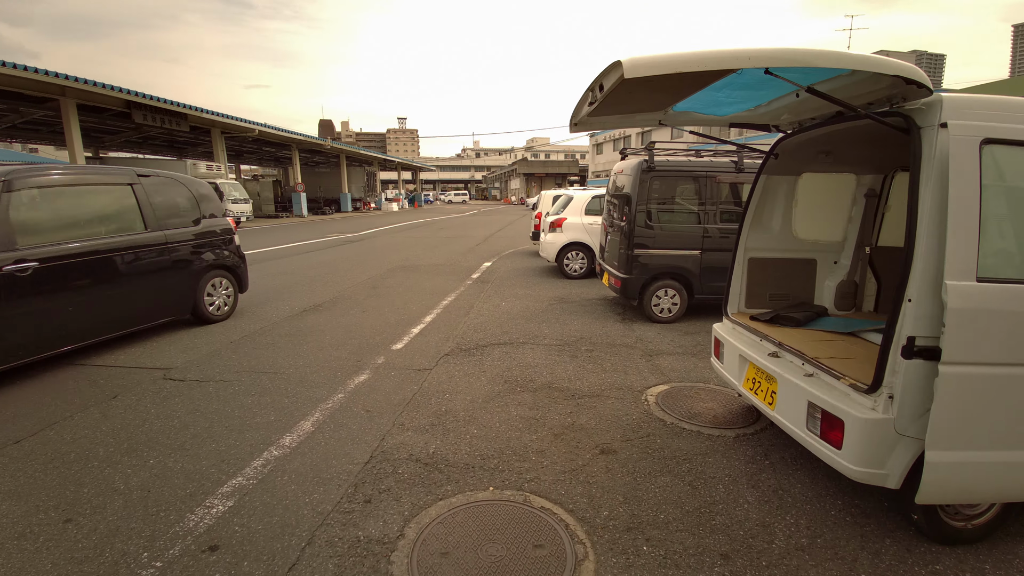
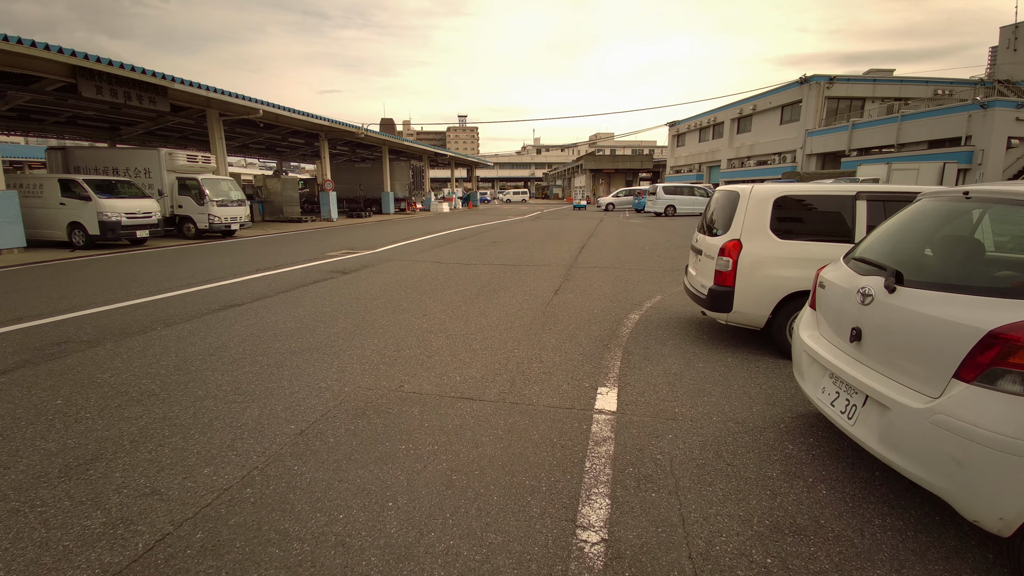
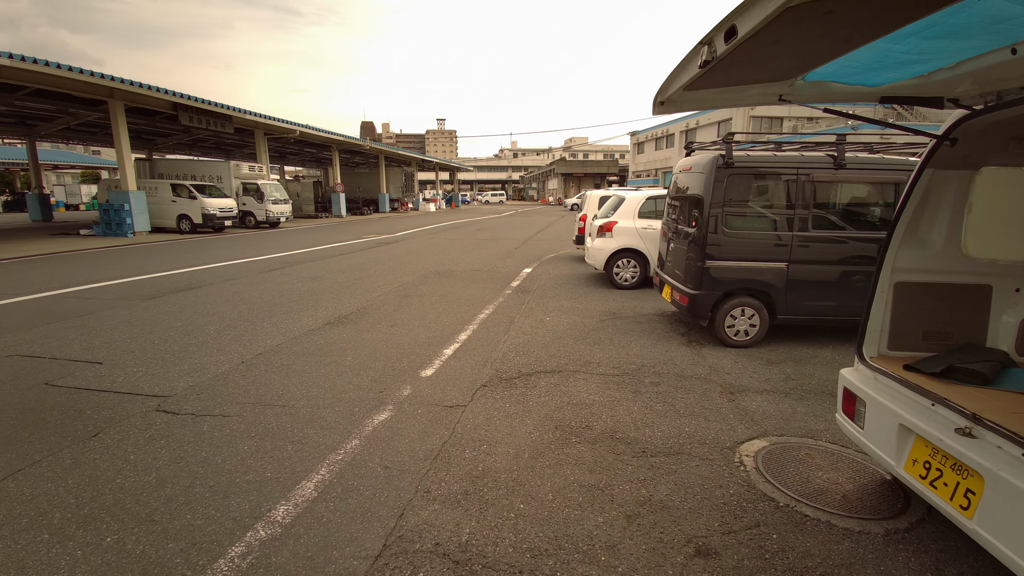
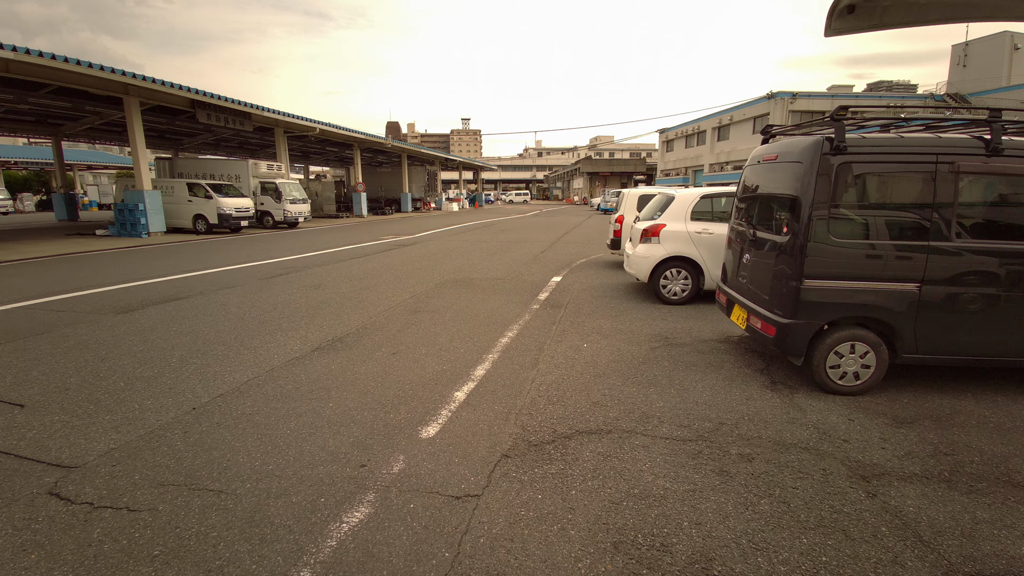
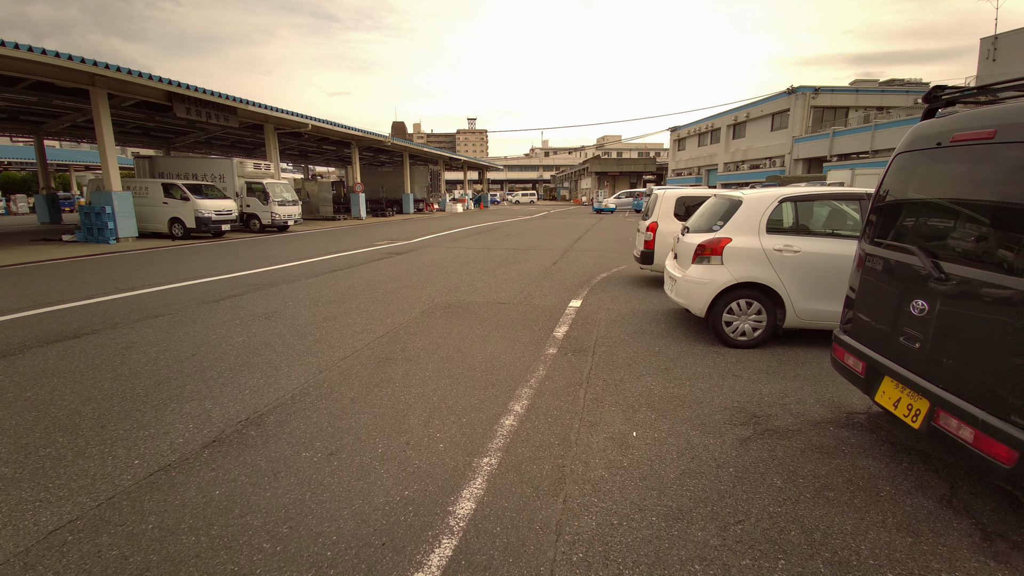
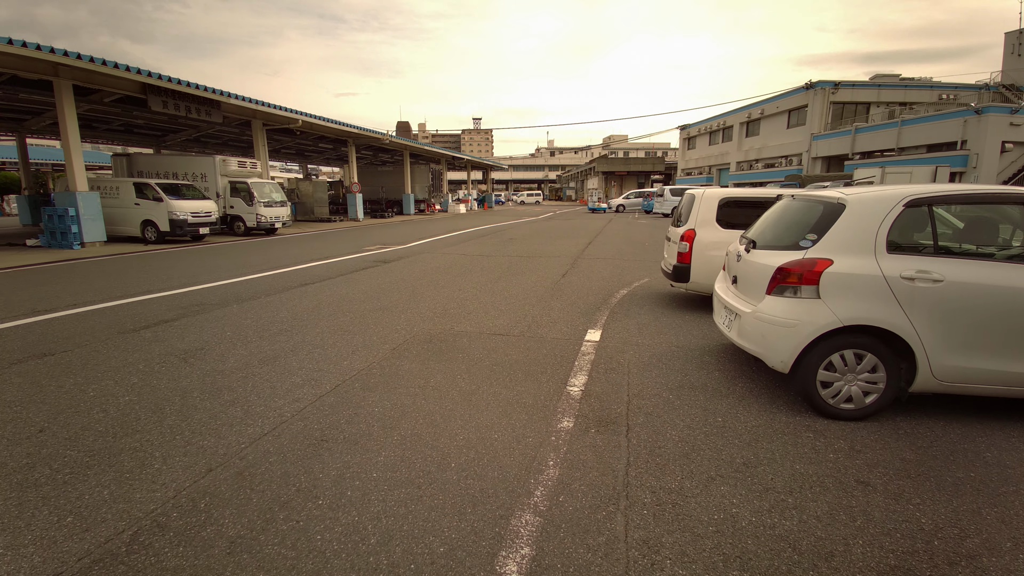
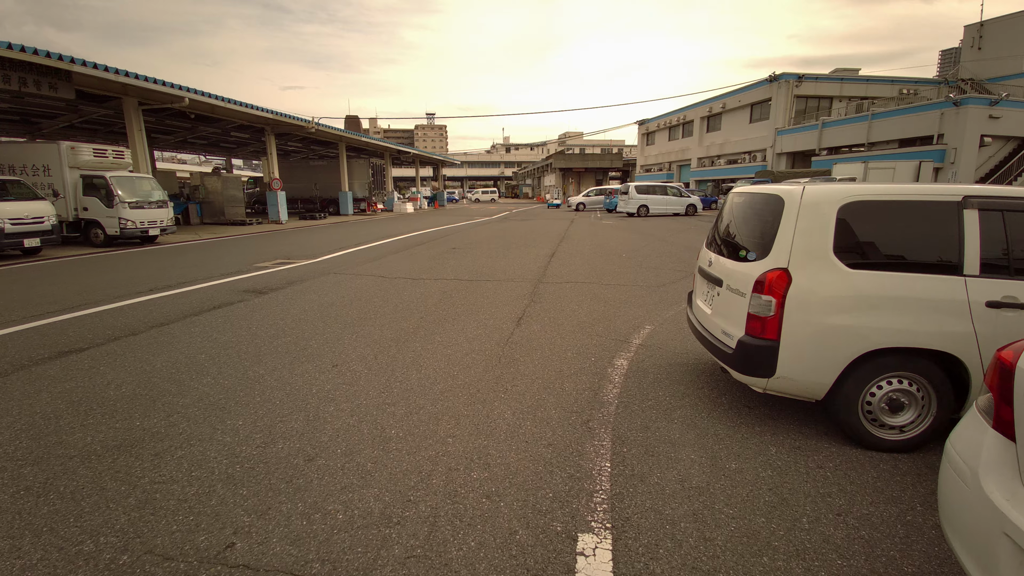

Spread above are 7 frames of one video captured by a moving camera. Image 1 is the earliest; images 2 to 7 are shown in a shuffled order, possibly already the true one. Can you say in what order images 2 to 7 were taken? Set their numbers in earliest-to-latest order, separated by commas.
3, 4, 5, 6, 2, 7
